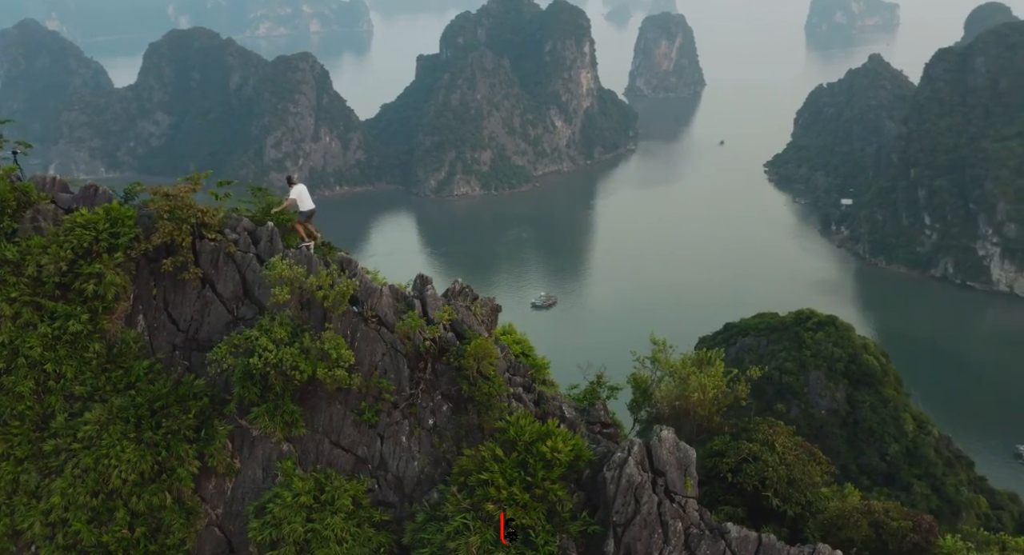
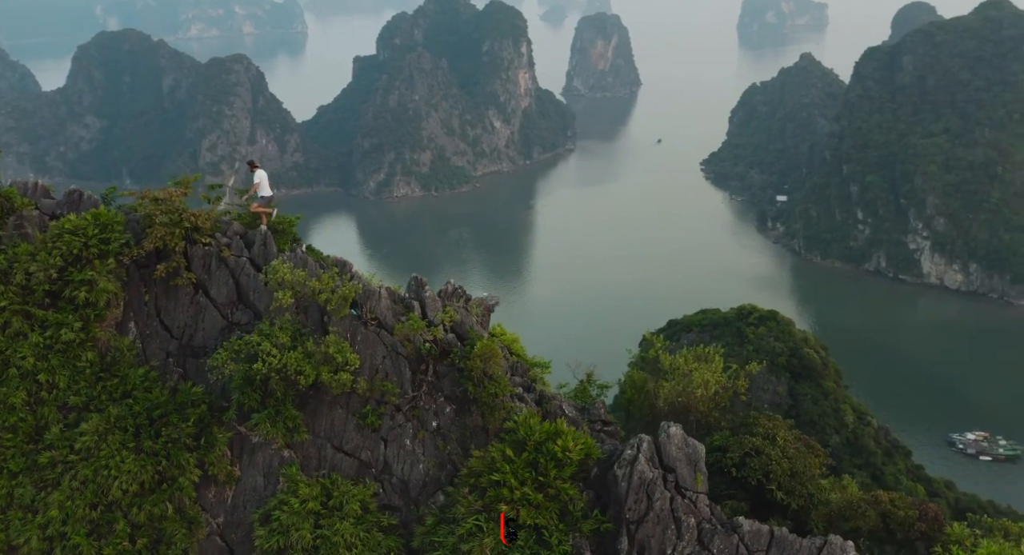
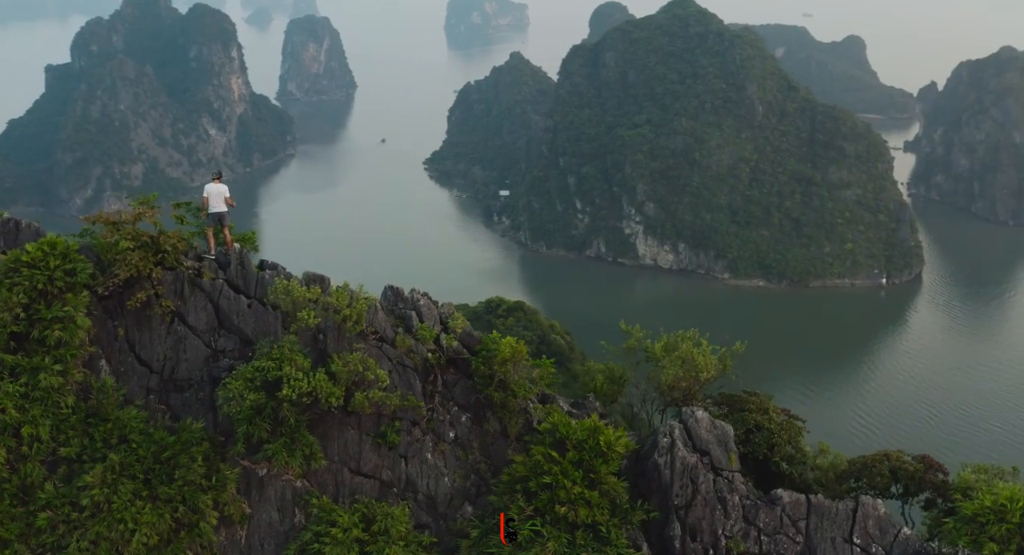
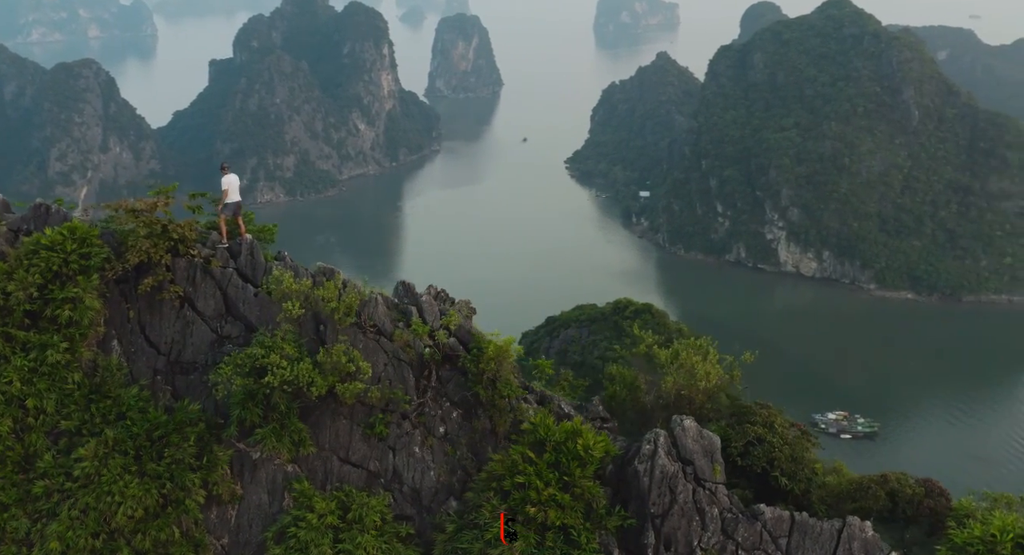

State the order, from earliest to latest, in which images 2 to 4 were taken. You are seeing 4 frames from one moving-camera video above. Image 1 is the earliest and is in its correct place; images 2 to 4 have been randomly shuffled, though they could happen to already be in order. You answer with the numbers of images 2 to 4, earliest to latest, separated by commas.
2, 4, 3
